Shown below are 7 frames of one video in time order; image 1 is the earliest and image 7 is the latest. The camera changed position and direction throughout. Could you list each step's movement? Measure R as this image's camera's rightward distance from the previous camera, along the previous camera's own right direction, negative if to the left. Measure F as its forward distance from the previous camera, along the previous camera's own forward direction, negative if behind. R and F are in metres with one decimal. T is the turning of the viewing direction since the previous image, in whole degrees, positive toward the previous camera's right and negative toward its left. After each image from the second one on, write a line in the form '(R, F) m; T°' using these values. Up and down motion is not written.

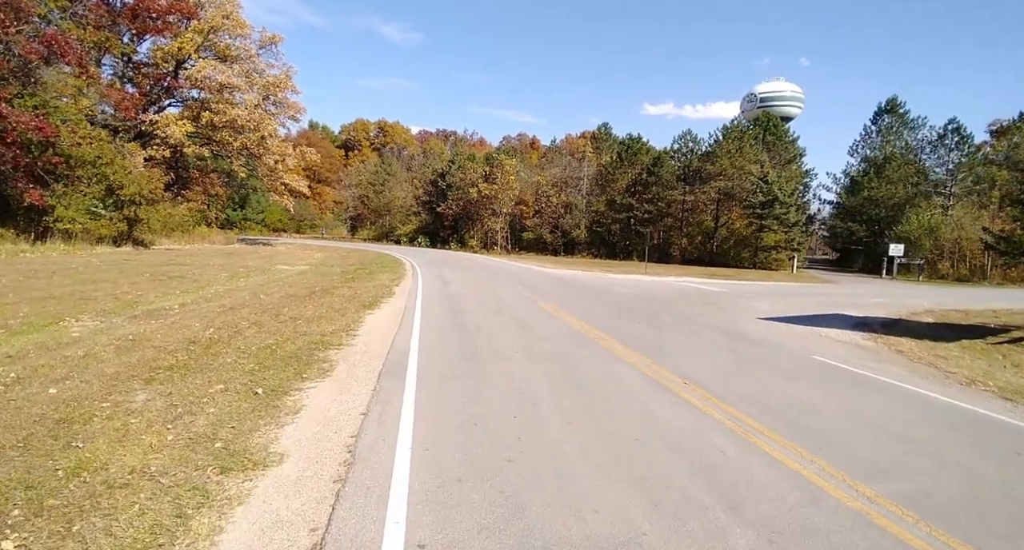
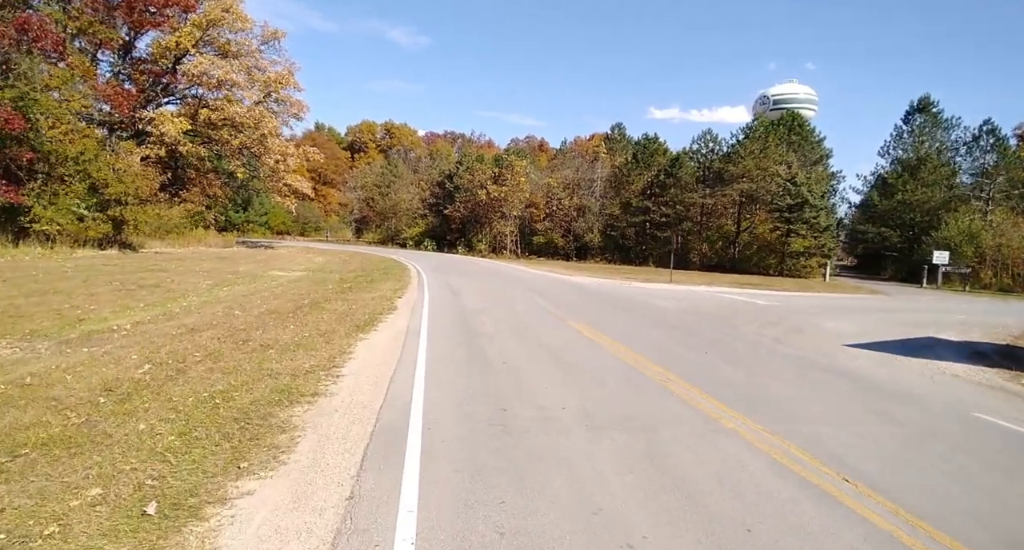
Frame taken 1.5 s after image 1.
(-0.4, +2.5) m; -1°
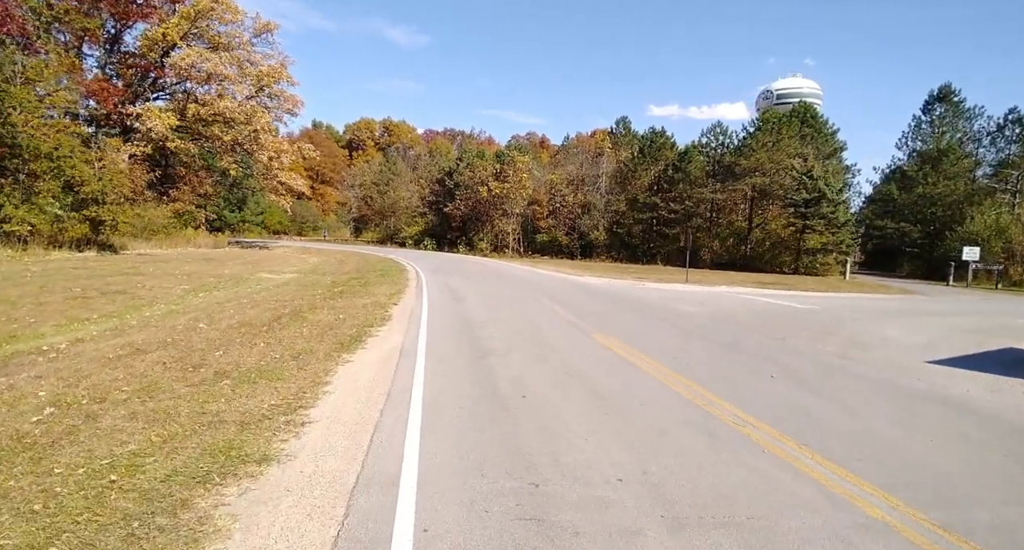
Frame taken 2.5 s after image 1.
(-0.2, +1.9) m; 0°
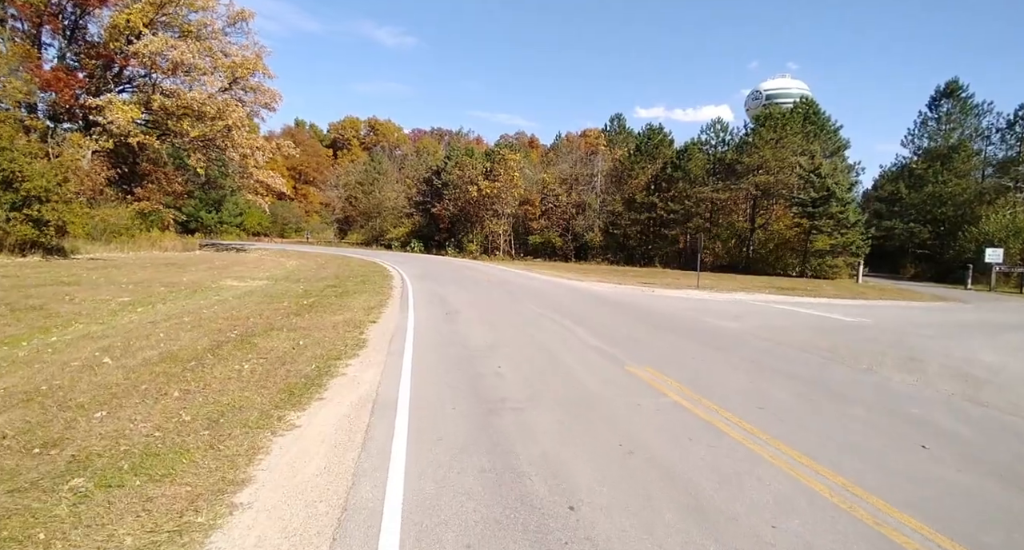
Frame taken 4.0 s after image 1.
(-0.3, +2.5) m; +1°
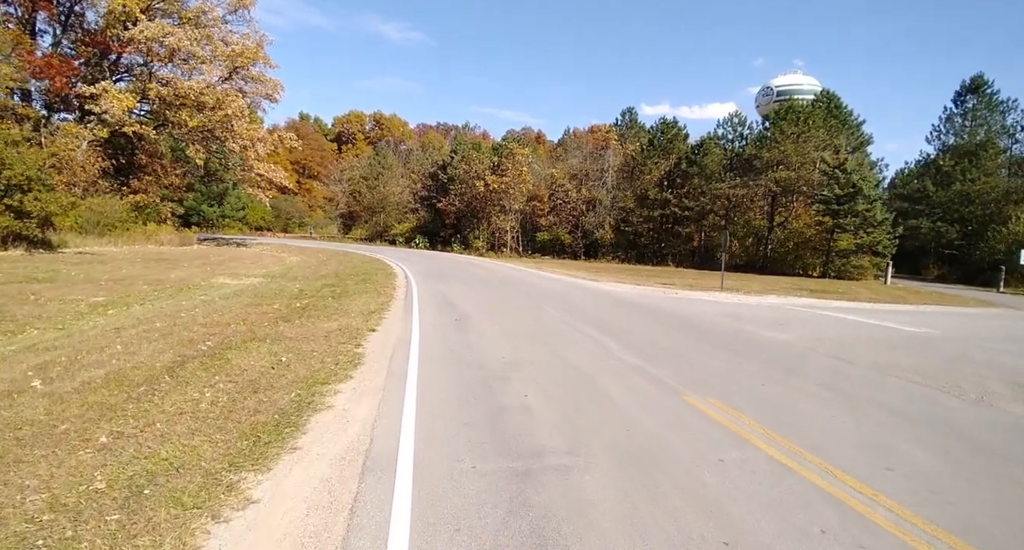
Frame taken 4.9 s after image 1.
(-0.3, +1.6) m; 0°
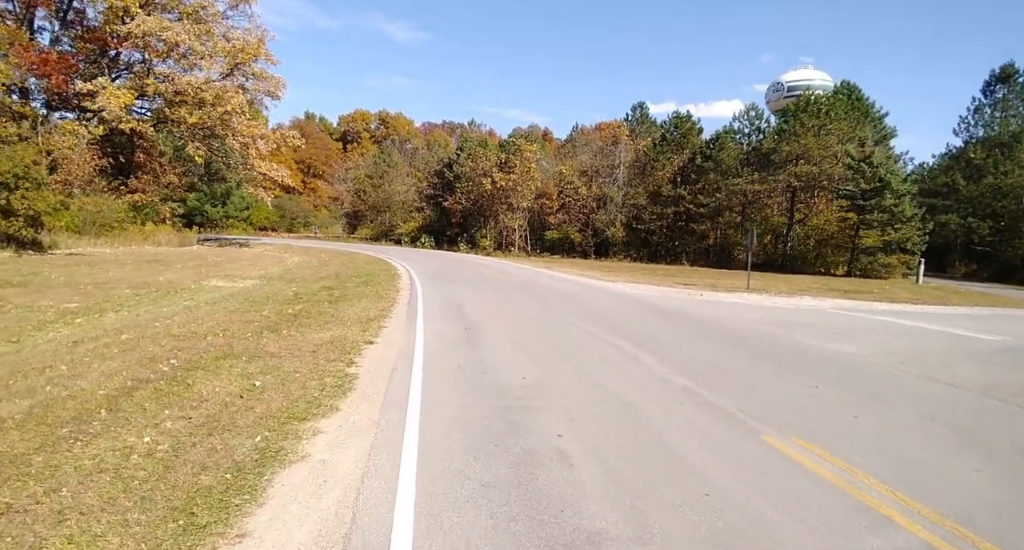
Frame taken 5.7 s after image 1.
(-0.2, +1.4) m; -1°
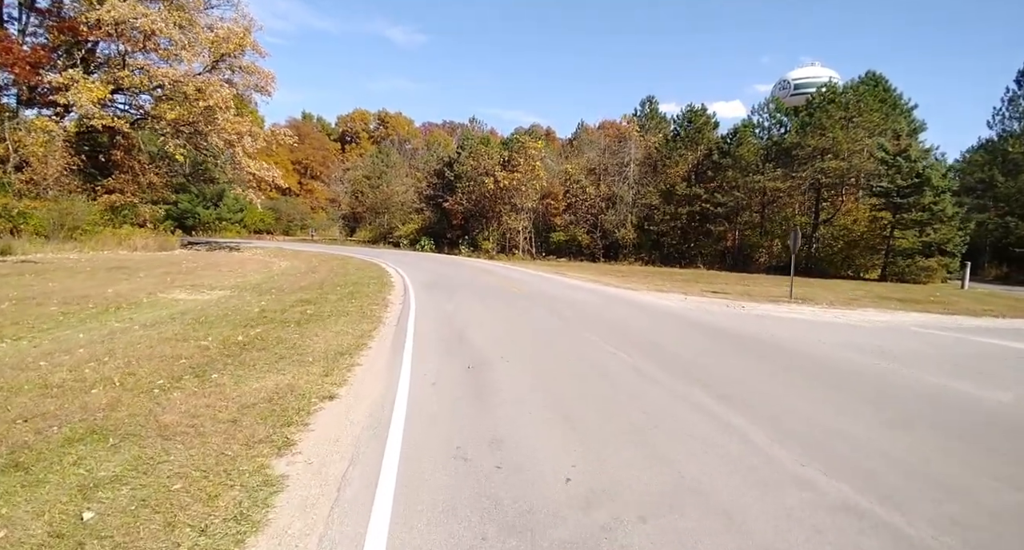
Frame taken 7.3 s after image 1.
(-0.2, +2.8) m; 0°
